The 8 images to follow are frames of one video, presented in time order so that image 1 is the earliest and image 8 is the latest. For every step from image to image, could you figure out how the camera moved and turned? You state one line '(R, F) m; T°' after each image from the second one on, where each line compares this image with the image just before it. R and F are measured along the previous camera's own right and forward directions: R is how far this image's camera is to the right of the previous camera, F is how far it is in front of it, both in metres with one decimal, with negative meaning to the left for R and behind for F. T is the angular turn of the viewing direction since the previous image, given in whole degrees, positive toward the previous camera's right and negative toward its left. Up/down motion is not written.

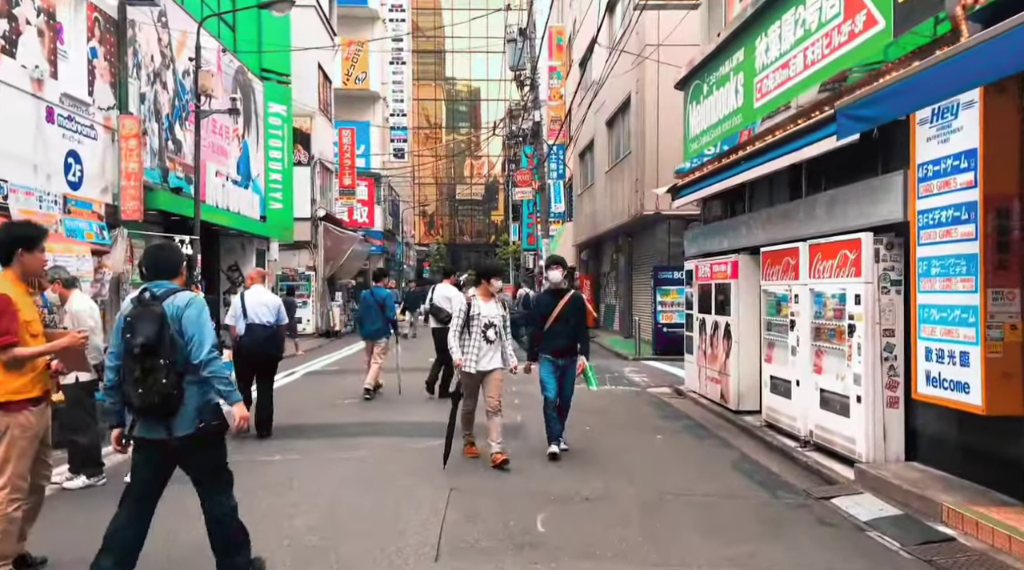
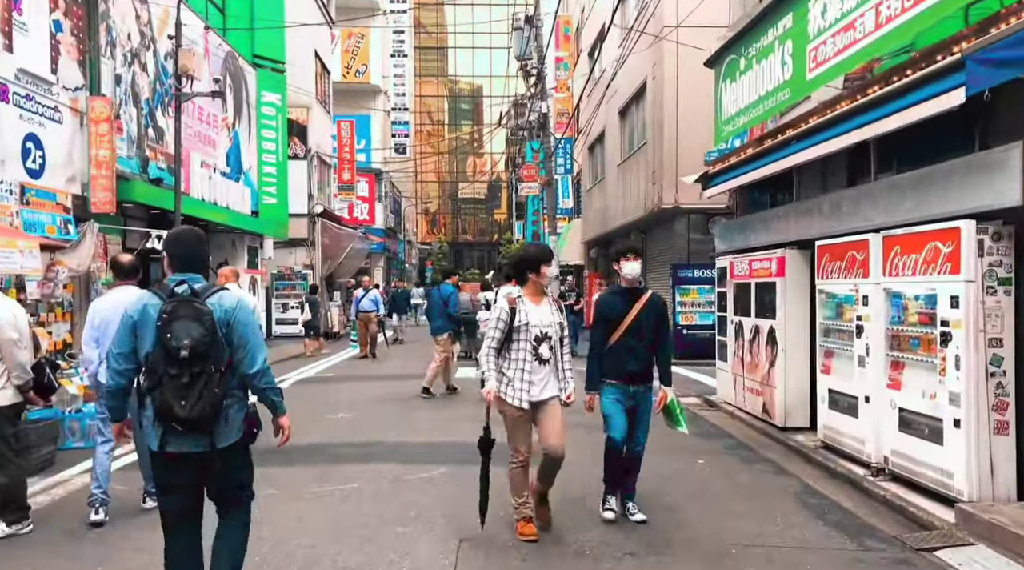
(-0.1, +1.2) m; 0°
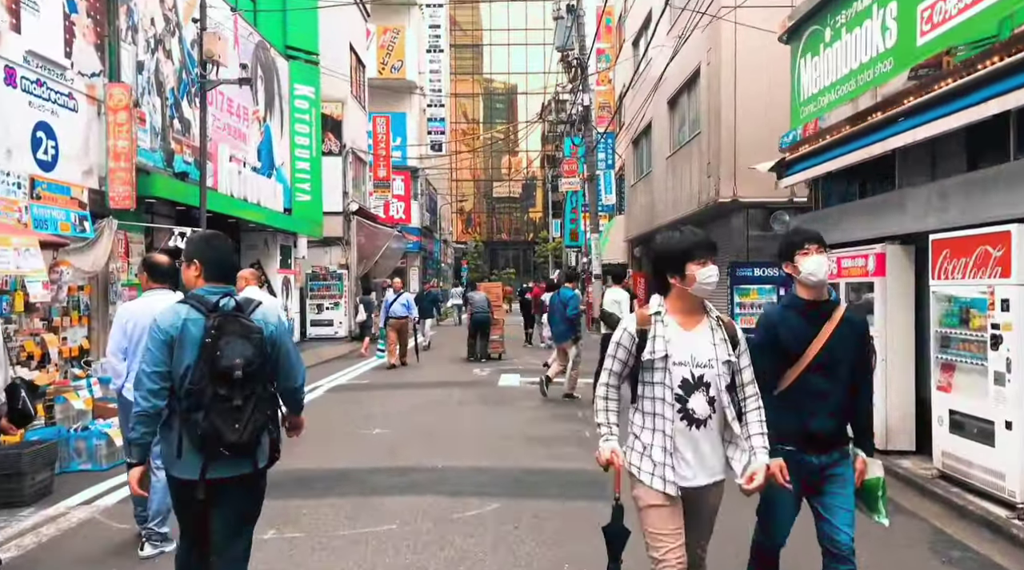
(-0.2, +1.0) m; -2°
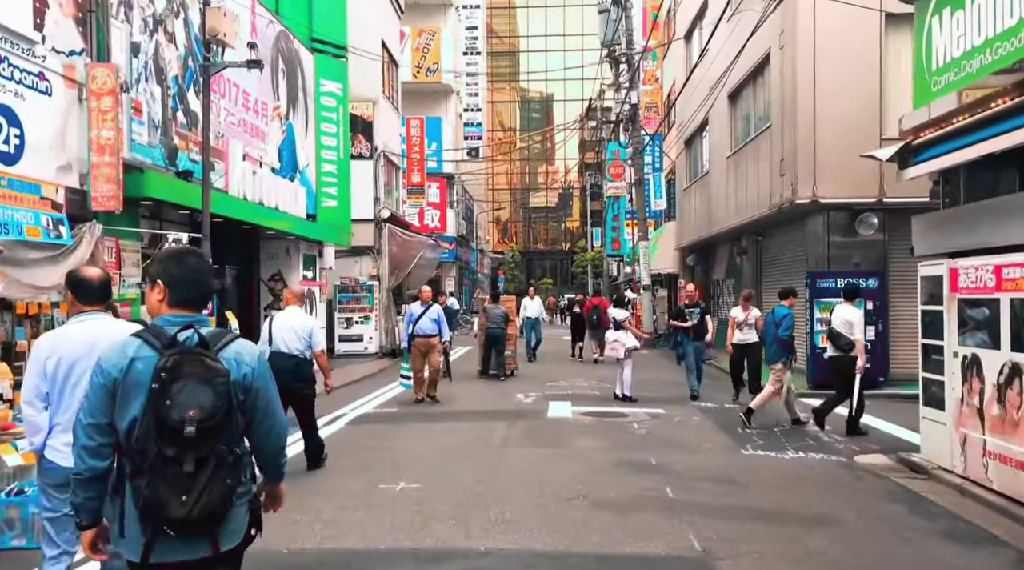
(-0.2, +1.8) m; -2°
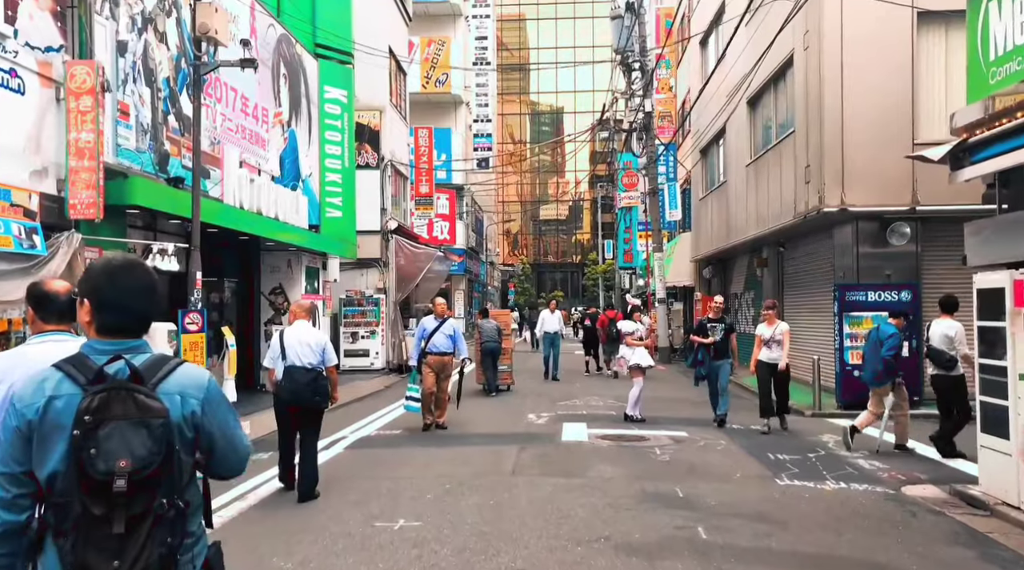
(0.0, +0.7) m; -1°
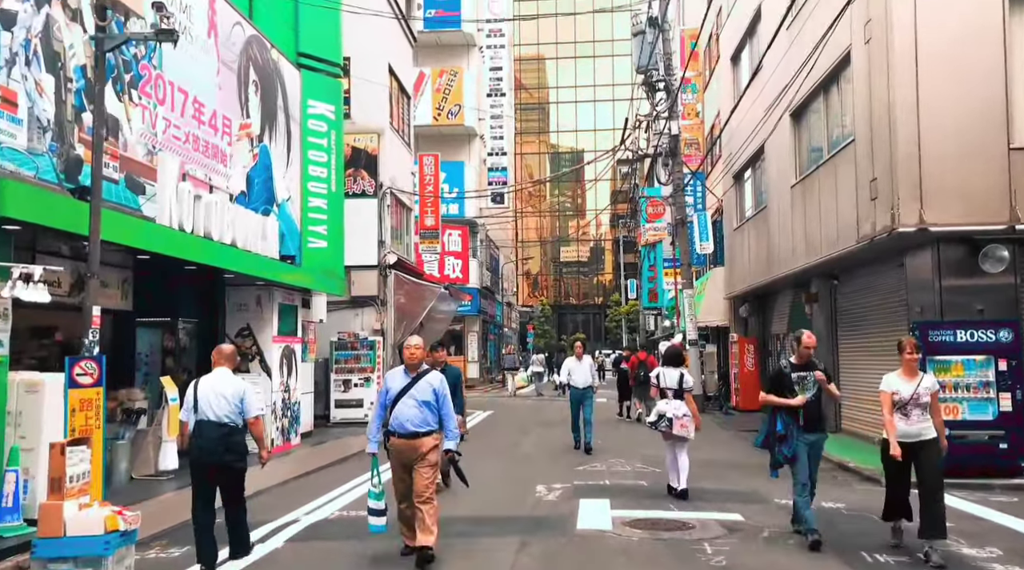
(+0.2, +2.4) m; -2°
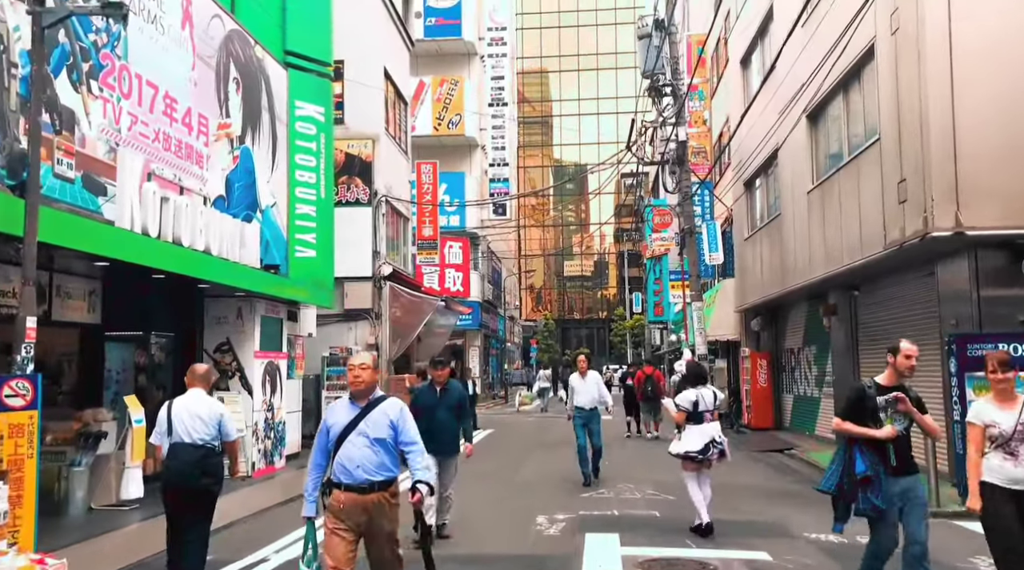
(+0.1, +0.9) m; 0°
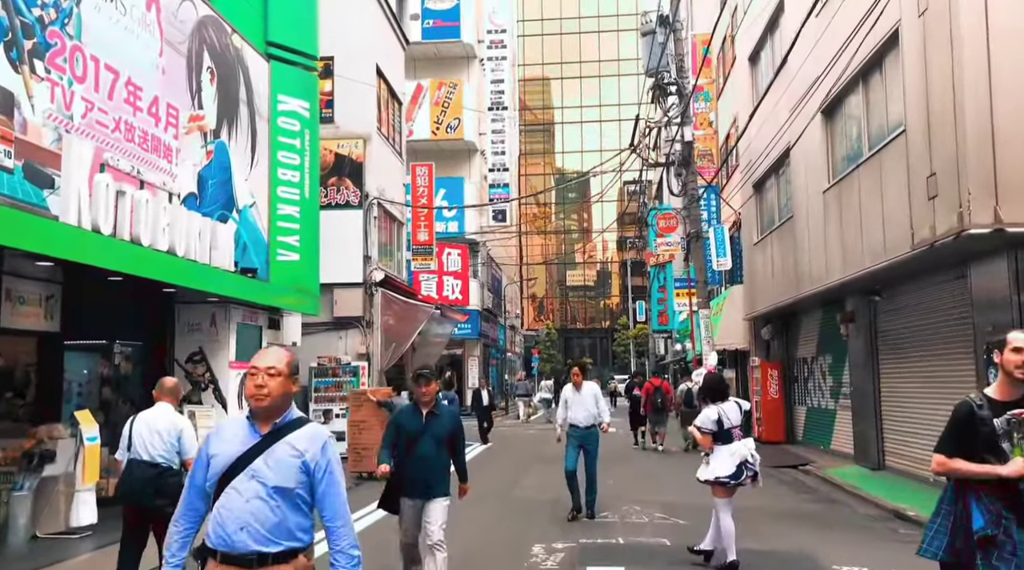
(+0.1, +0.9) m; 0°
